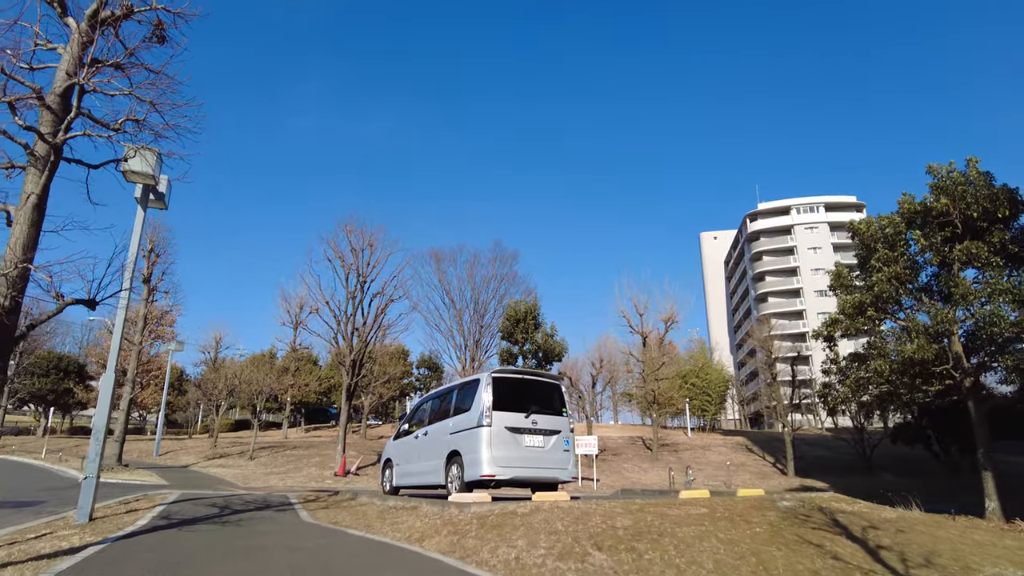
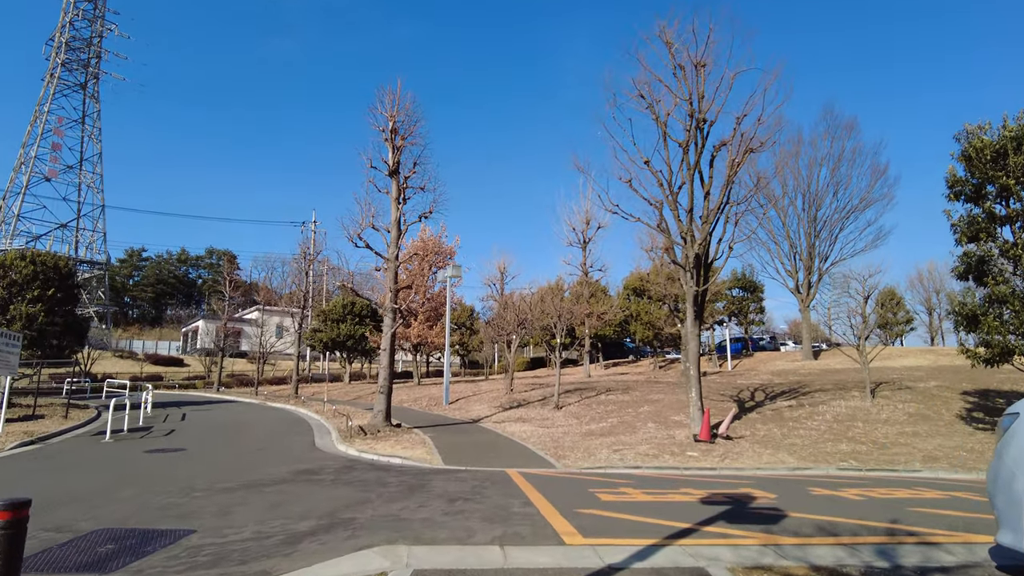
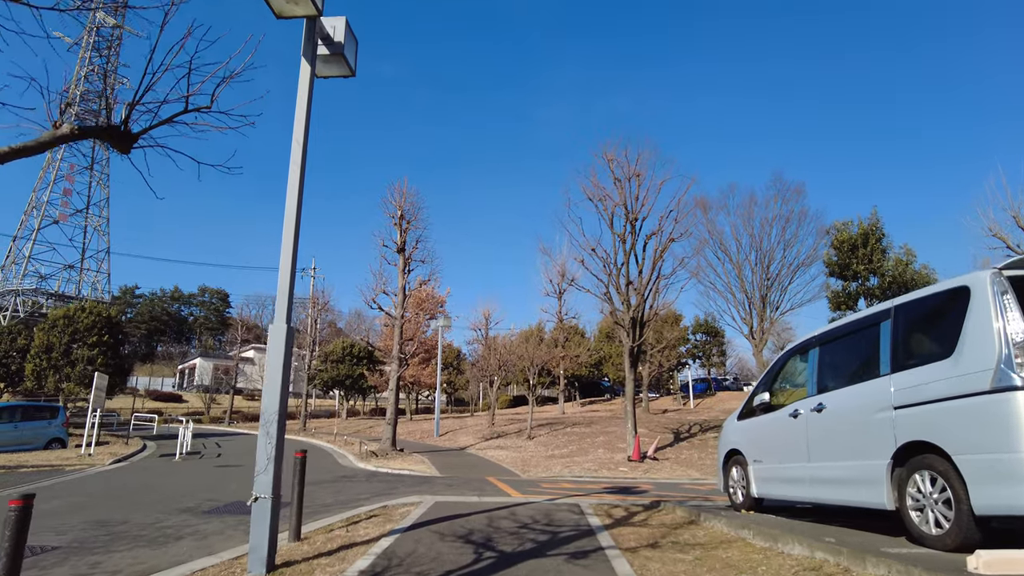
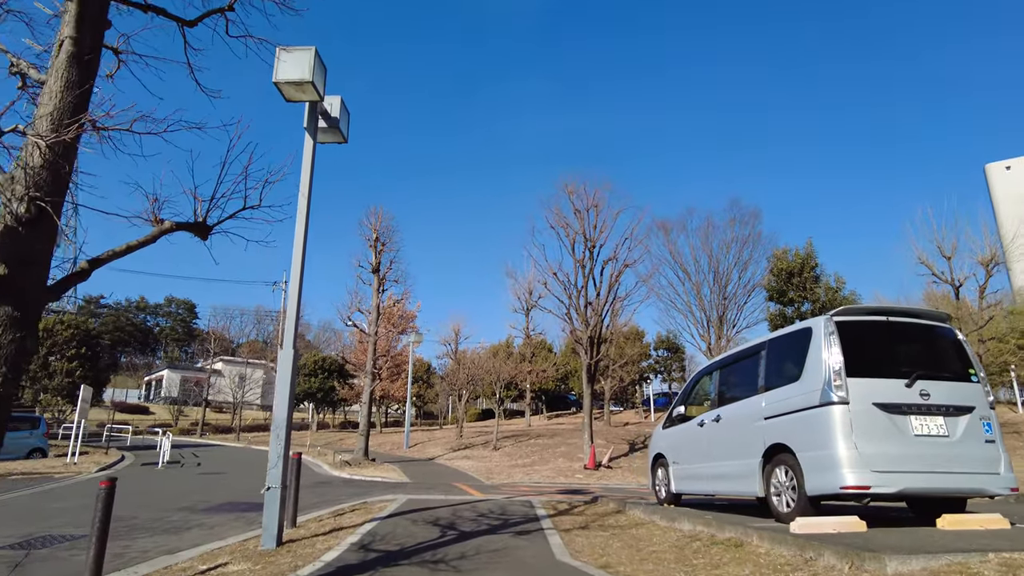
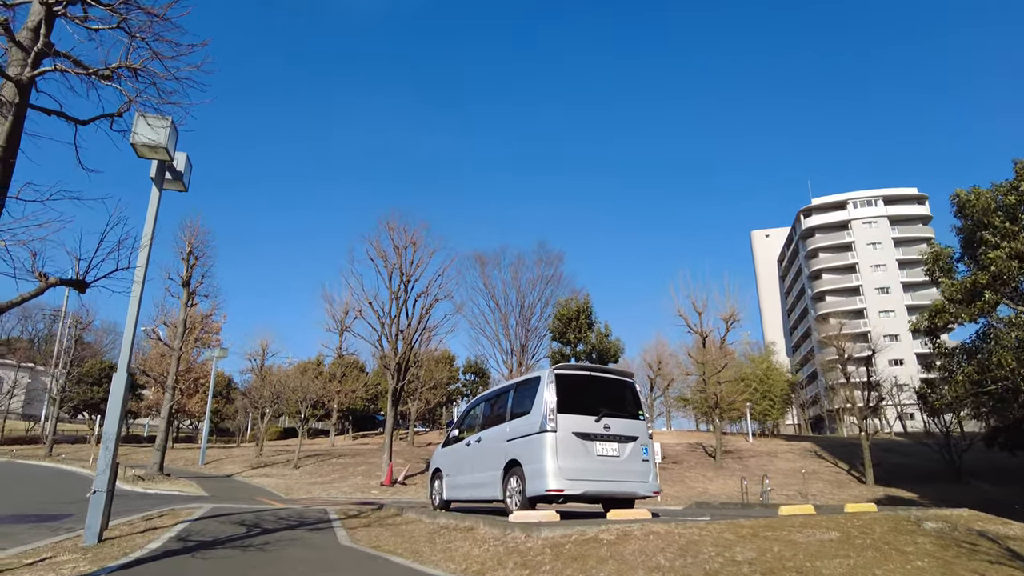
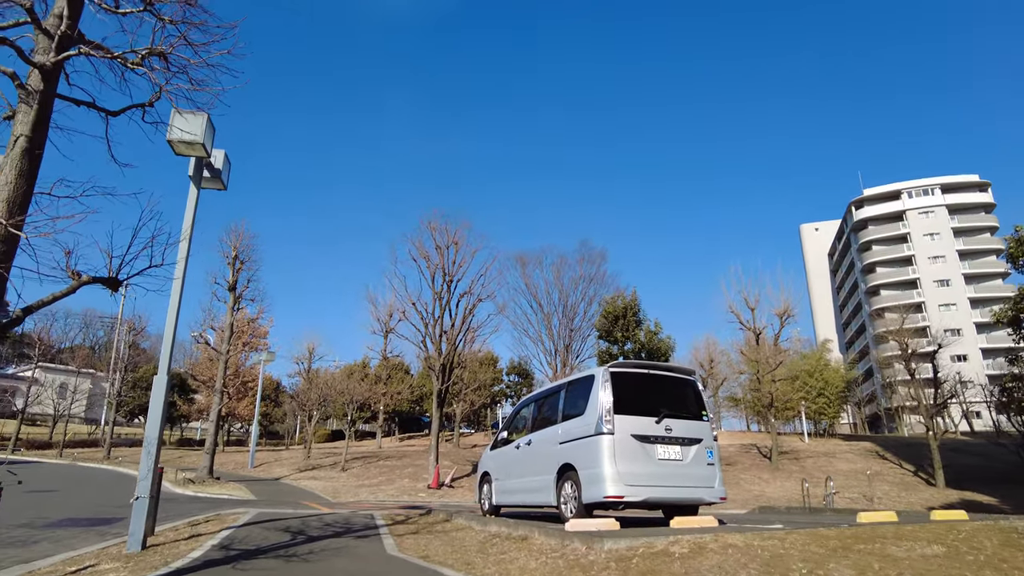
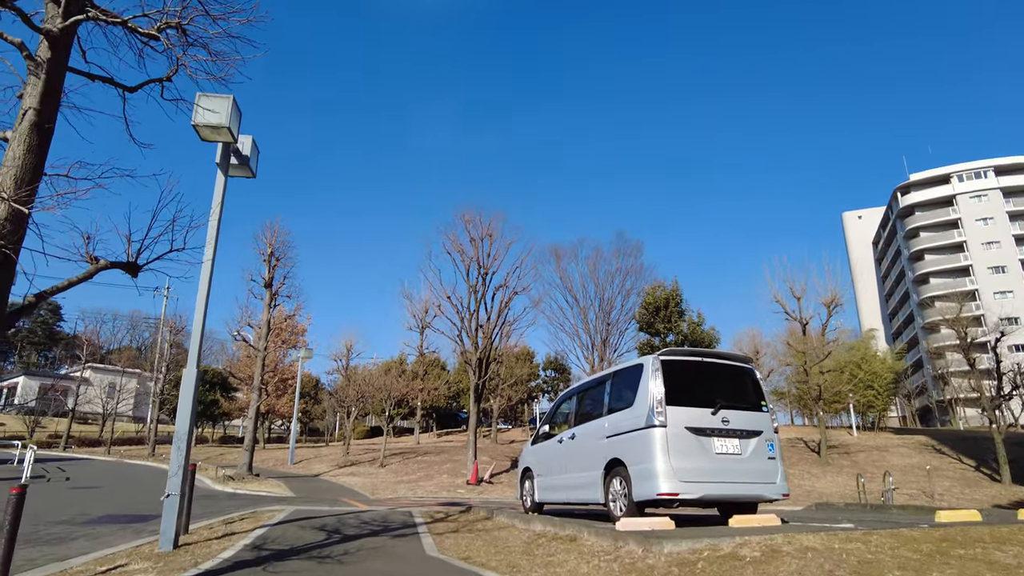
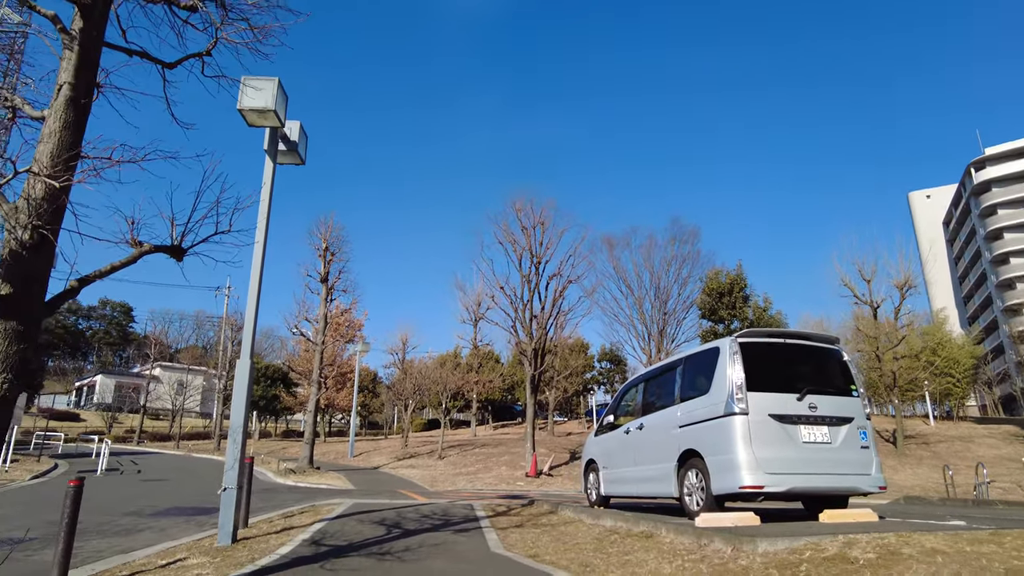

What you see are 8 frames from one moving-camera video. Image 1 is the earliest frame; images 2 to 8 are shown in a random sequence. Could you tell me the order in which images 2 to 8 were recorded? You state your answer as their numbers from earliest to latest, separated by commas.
5, 6, 7, 8, 4, 3, 2
